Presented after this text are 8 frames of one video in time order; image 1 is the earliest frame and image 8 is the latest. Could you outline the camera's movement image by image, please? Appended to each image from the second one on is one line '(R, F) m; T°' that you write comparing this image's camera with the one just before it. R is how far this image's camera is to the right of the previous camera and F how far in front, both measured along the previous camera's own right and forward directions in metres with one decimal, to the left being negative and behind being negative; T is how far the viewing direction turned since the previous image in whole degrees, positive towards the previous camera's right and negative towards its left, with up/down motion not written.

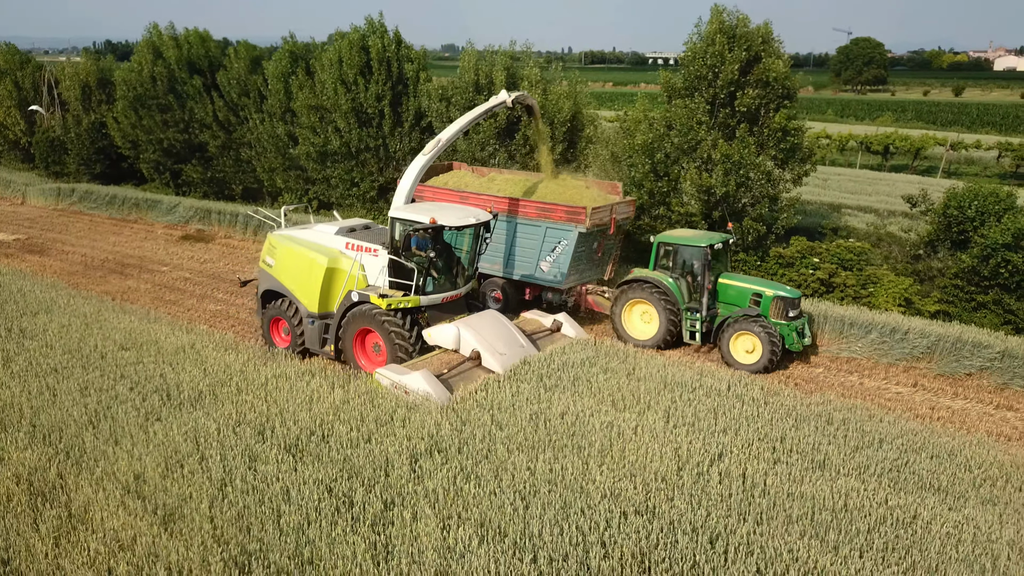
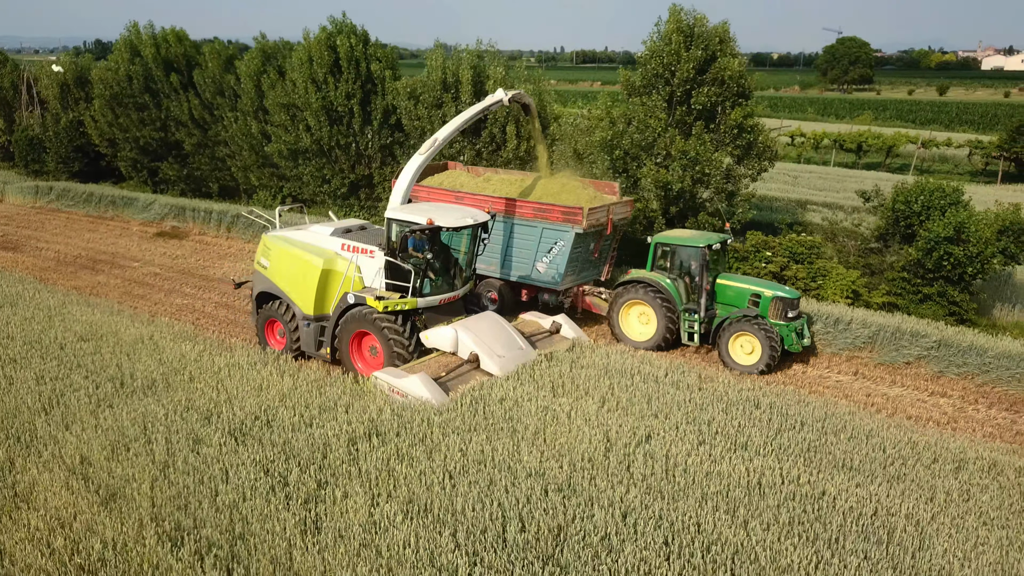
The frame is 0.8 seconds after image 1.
(+0.4, -0.2) m; 0°
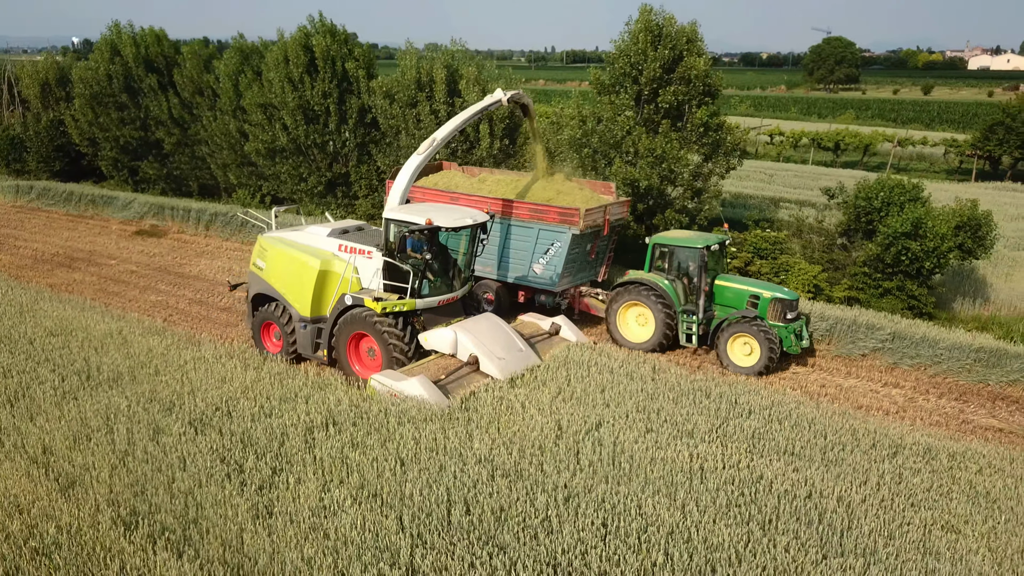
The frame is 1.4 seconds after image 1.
(+0.3, -0.2) m; +1°
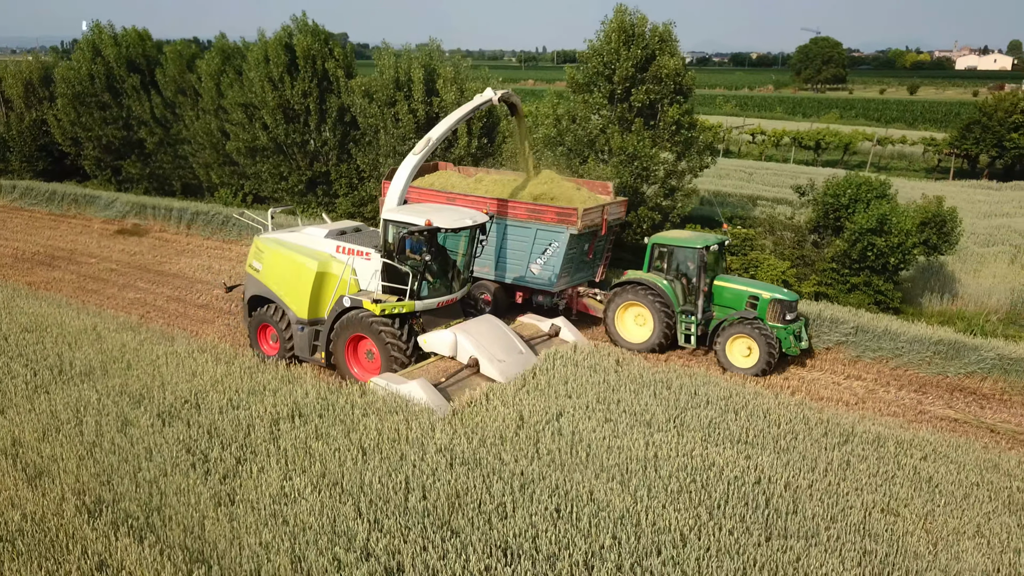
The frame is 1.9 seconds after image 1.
(+0.2, -0.2) m; +1°
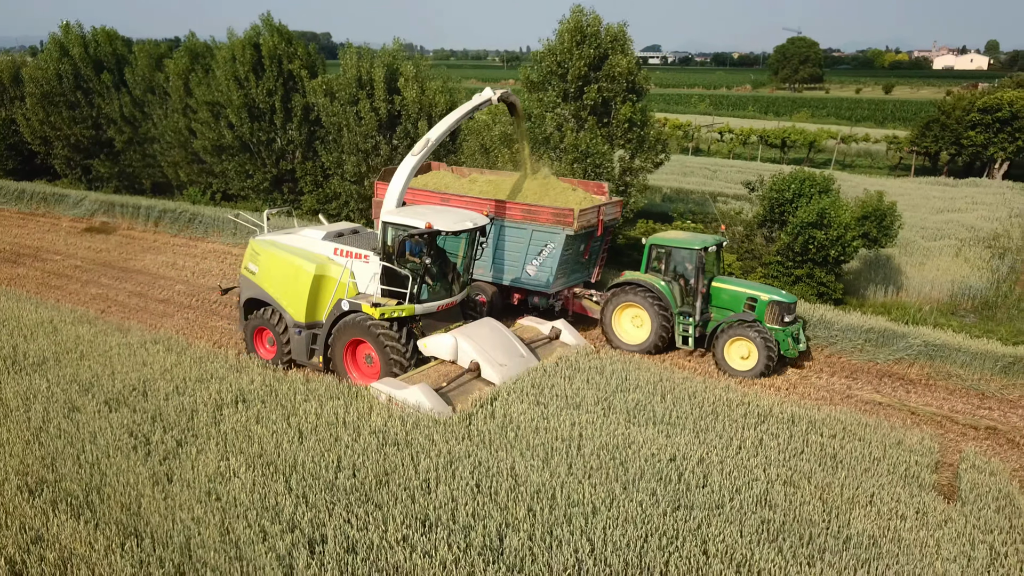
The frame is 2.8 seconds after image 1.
(+0.4, -0.3) m; +1°
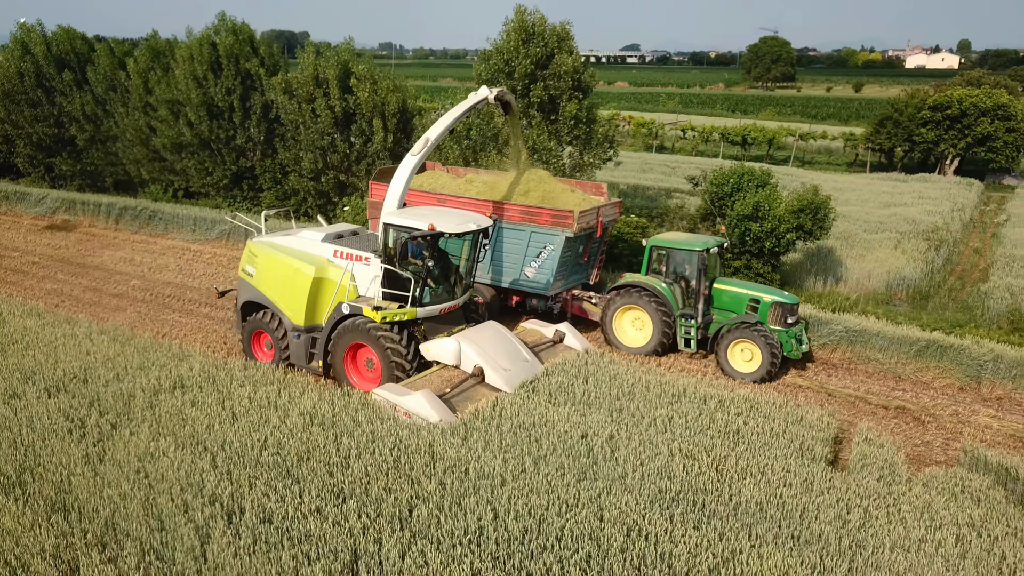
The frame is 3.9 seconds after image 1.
(+0.5, -0.3) m; +1°
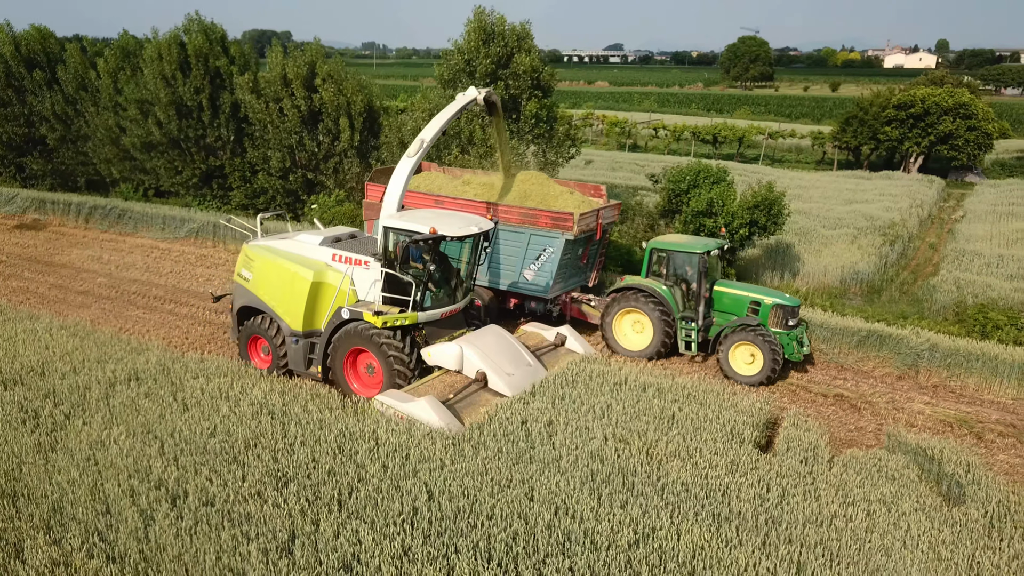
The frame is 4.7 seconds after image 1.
(+0.3, -0.2) m; +1°
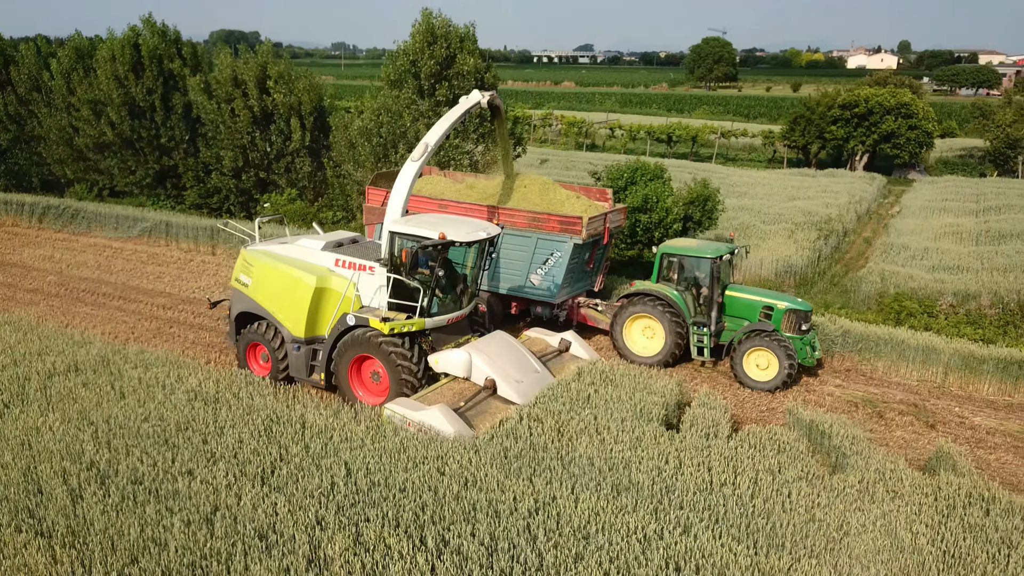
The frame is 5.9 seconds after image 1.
(+0.4, -0.4) m; +2°
